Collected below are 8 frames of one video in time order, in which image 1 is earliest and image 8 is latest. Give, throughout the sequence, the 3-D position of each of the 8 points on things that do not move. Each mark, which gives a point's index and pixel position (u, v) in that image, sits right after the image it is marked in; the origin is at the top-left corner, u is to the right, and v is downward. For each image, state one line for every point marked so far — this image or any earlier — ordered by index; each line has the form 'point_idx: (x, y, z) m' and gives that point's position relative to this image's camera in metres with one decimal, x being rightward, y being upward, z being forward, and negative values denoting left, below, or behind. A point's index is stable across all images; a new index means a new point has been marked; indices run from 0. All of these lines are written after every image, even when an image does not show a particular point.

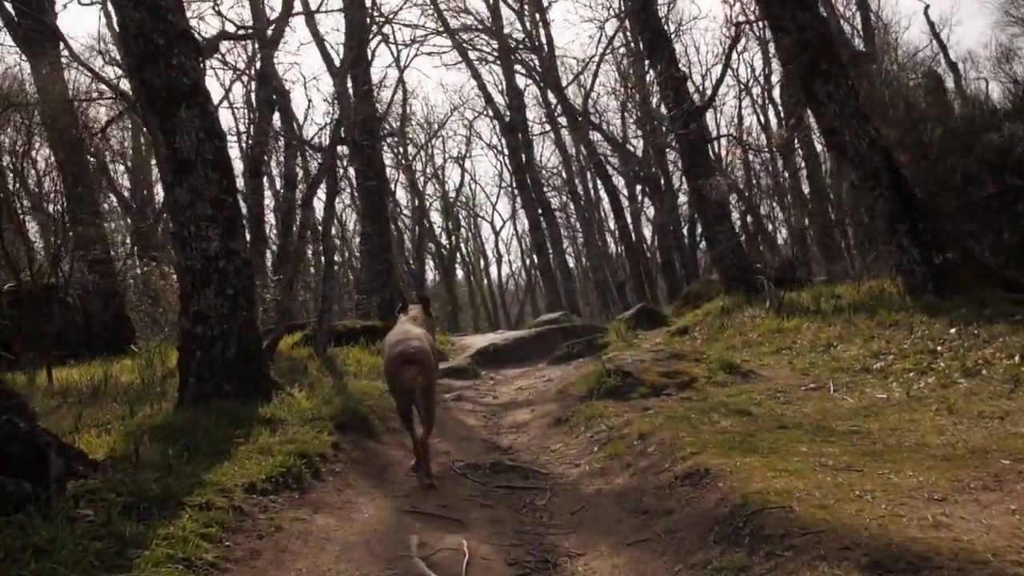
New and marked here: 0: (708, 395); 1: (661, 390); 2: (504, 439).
0: (+1.5, -0.8, +7.1) m
1: (+1.2, -0.8, +7.4) m
2: (-0.1, -1.2, +7.2) m
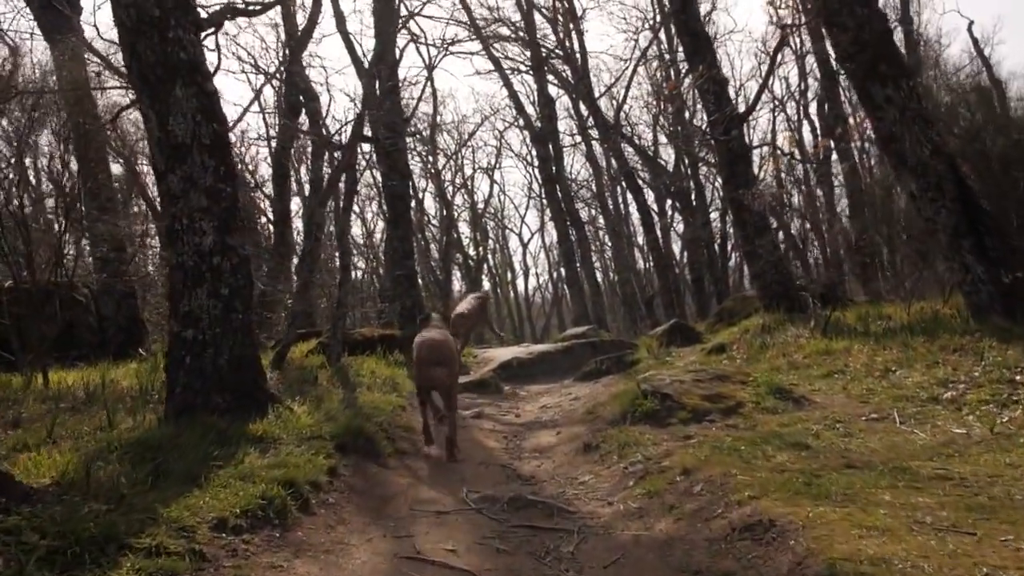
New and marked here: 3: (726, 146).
0: (+1.7, -0.9, +6.3) m
1: (+1.3, -0.9, +6.6) m
2: (+0.1, -1.2, +6.4) m
3: (+3.3, +2.1, +14.4) m
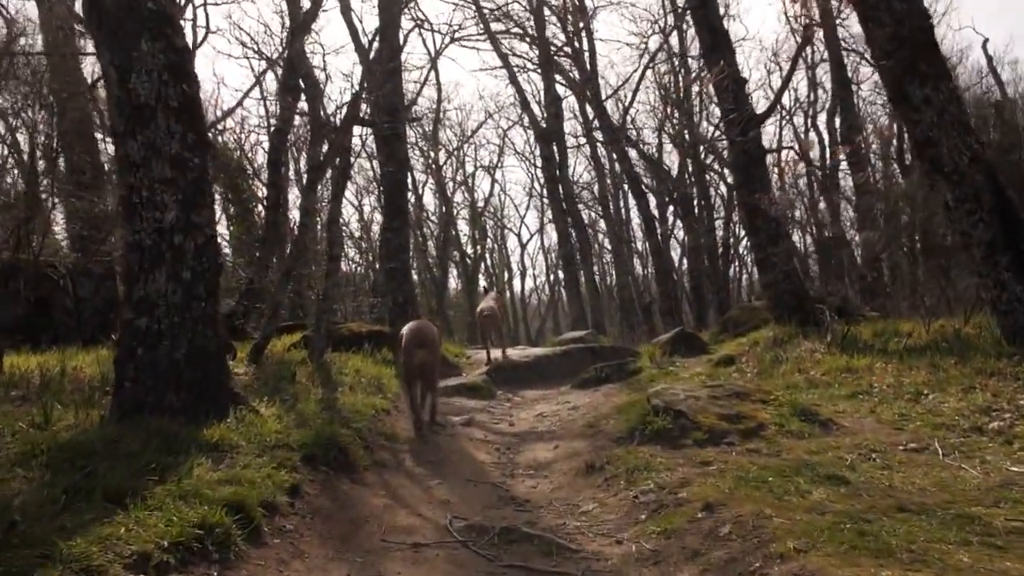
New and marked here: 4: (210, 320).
0: (+1.6, -1.0, +5.6) m
1: (+1.3, -0.9, +5.9) m
2: (0.0, -1.2, +5.7) m
3: (+3.3, +2.0, +13.7) m
4: (-1.8, -0.2, +5.5) m
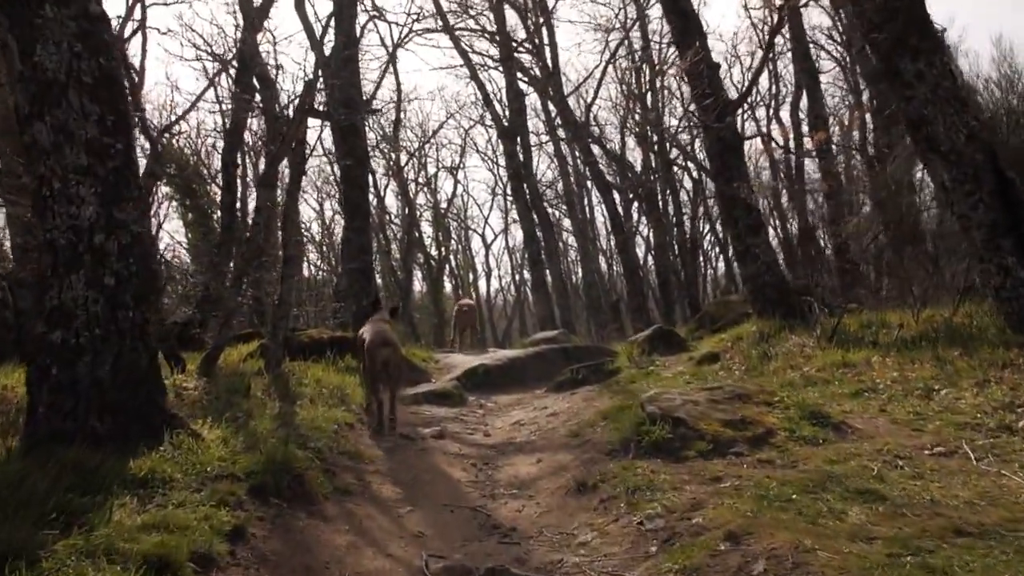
0: (+1.5, -0.9, +5.0) m
1: (+1.2, -0.9, +5.2) m
2: (0.0, -1.2, +5.0) m
3: (+2.8, +2.1, +13.1) m
4: (-1.9, -0.2, +4.7) m
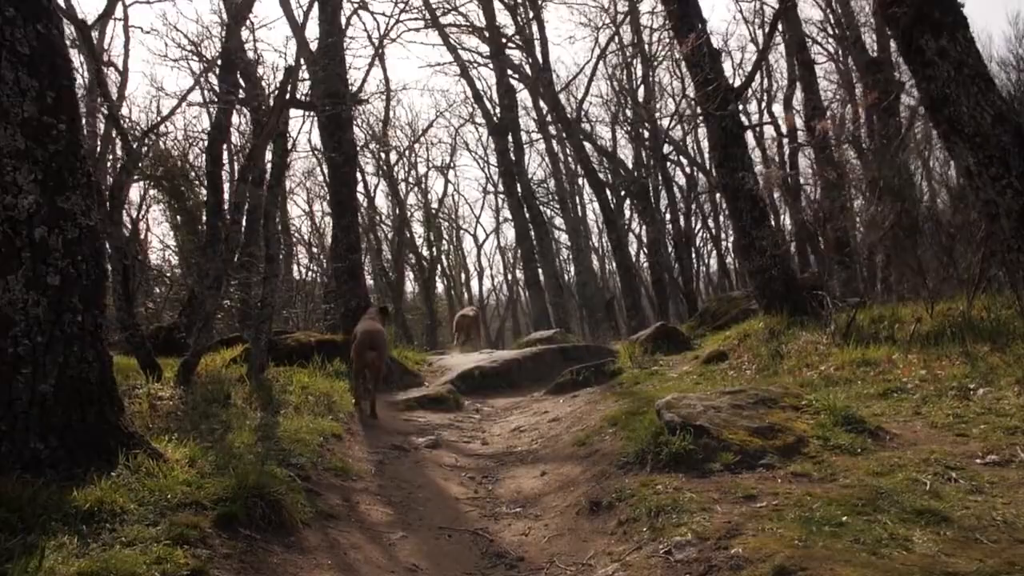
0: (+1.5, -0.9, +4.4) m
1: (+1.2, -0.9, +4.7) m
2: (0.0, -1.2, +4.4) m
3: (+2.8, +2.2, +12.5) m
4: (-1.9, -0.2, +4.1) m
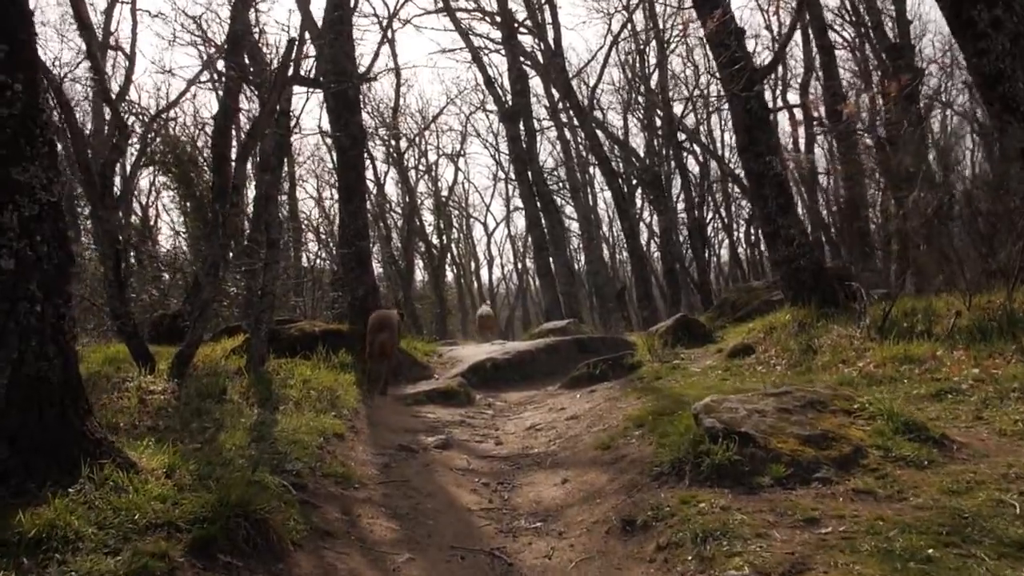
0: (+1.6, -0.8, +3.9) m
1: (+1.3, -0.8, +4.1) m
2: (+0.1, -1.1, +3.9) m
3: (+2.9, +2.3, +11.9) m
4: (-1.8, -0.2, +3.6) m
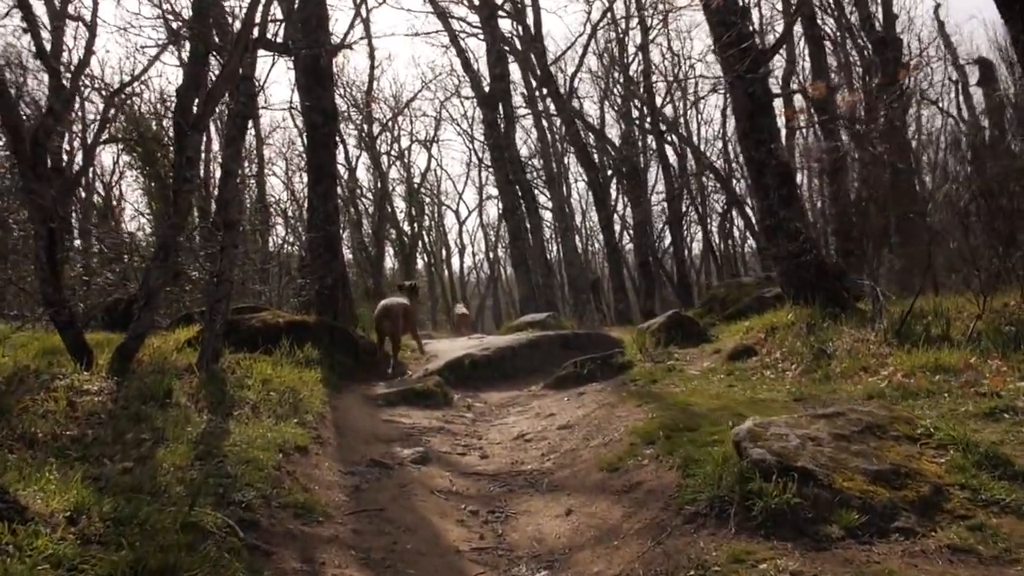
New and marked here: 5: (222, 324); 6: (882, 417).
0: (+1.7, -0.9, +3.1) m
1: (+1.3, -0.8, +3.3) m
2: (+0.1, -1.1, +3.1) m
3: (+2.8, +2.3, +11.1) m
4: (-1.7, -0.1, +2.7) m
5: (-2.4, -0.3, +7.7) m
6: (+1.7, -0.6, +4.5) m
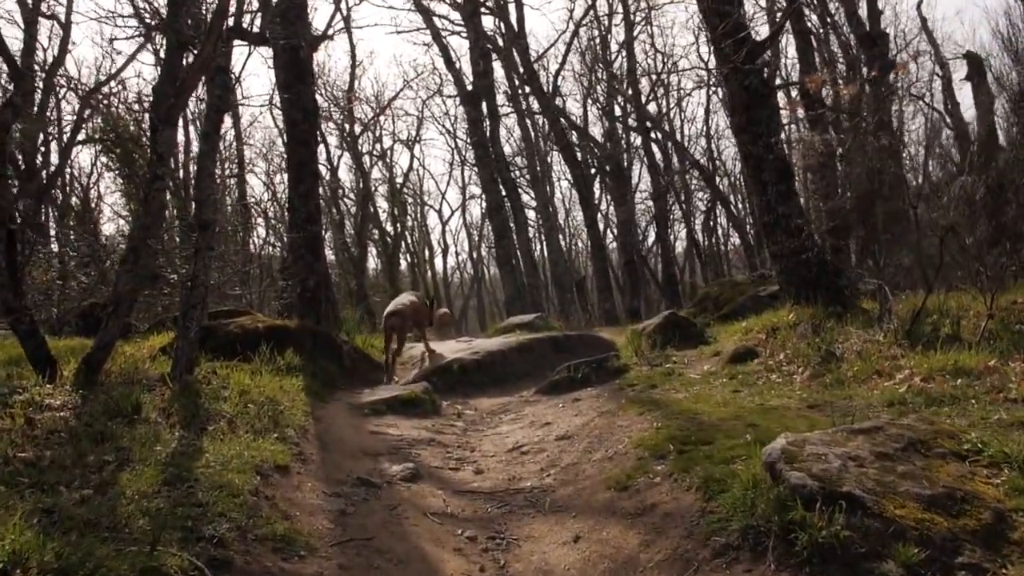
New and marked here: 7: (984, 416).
0: (+1.7, -0.9, +2.7) m
1: (+1.4, -0.8, +2.9) m
2: (+0.1, -1.1, +2.6) m
3: (+2.6, +2.3, +10.7) m
4: (-1.7, -0.2, +2.2) m
5: (-2.4, -0.3, +7.2) m
6: (+1.8, -0.6, +4.1) m
7: (+2.5, -0.7, +5.1) m
